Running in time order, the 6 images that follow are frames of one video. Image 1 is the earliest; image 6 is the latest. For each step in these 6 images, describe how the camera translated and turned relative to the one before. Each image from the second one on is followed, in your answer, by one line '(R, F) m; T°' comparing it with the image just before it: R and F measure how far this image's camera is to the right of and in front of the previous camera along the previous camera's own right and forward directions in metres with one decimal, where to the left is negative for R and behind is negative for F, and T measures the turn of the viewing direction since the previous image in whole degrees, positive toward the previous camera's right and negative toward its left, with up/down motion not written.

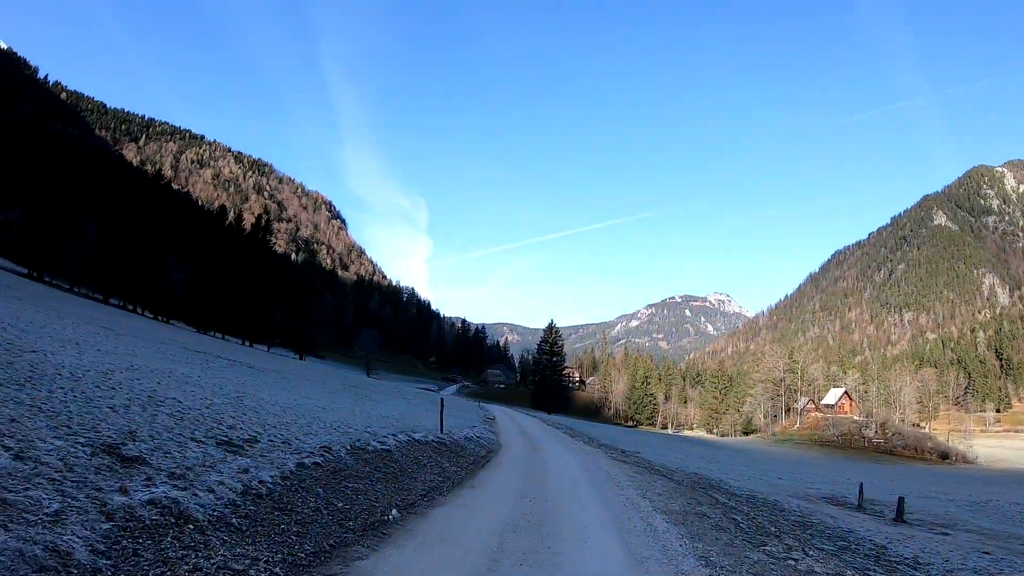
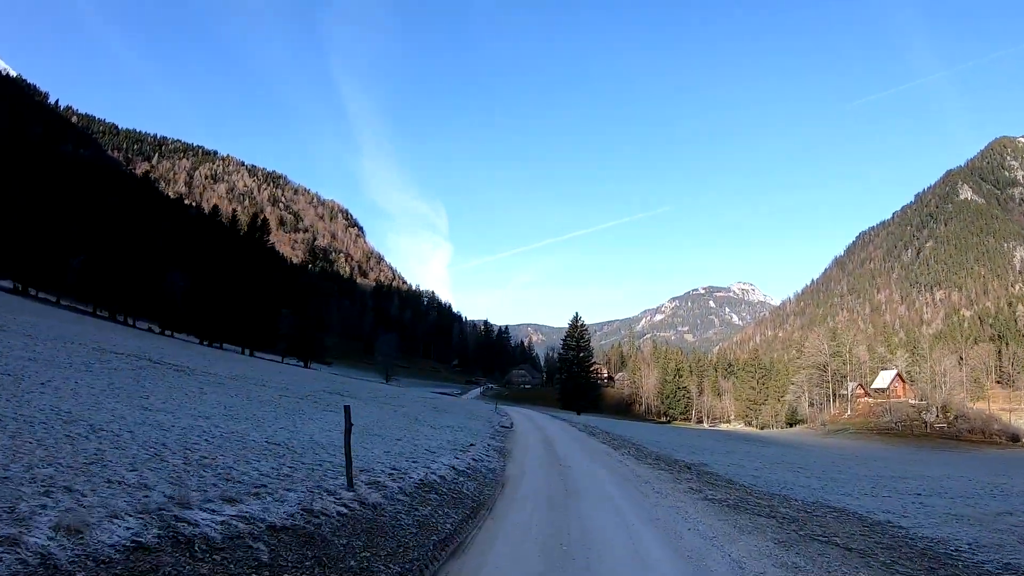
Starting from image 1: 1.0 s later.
(+0.2, +4.2) m; -2°
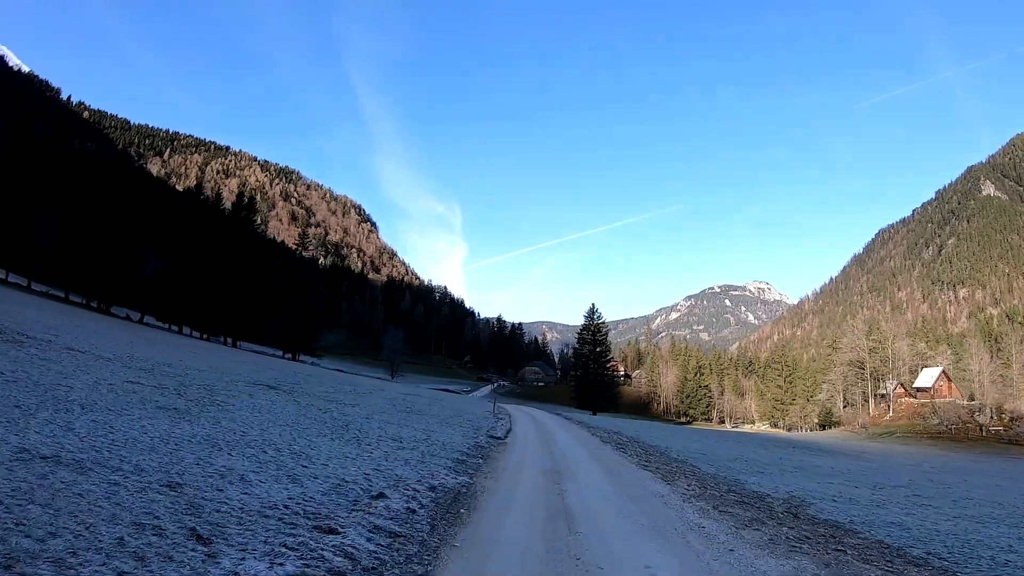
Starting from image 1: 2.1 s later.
(+0.4, +4.3) m; -2°
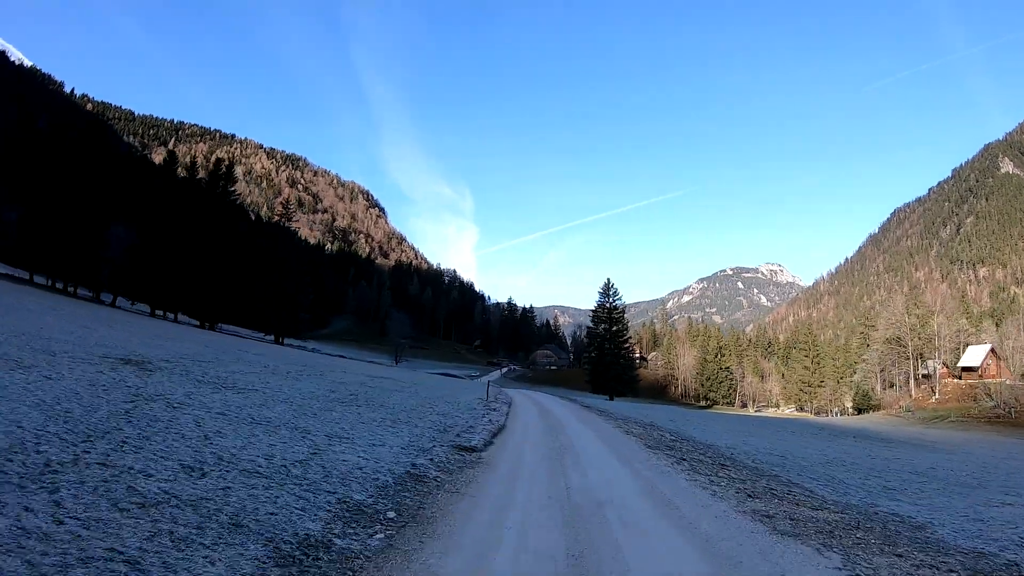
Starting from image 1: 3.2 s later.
(+0.3, +4.3) m; -1°
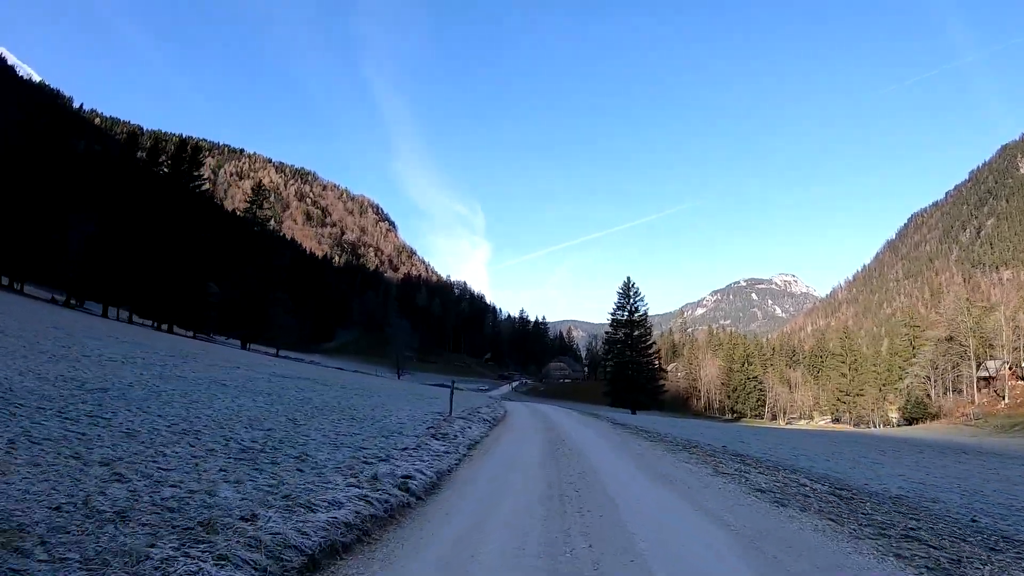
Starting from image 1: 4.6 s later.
(+0.4, +5.2) m; -1°
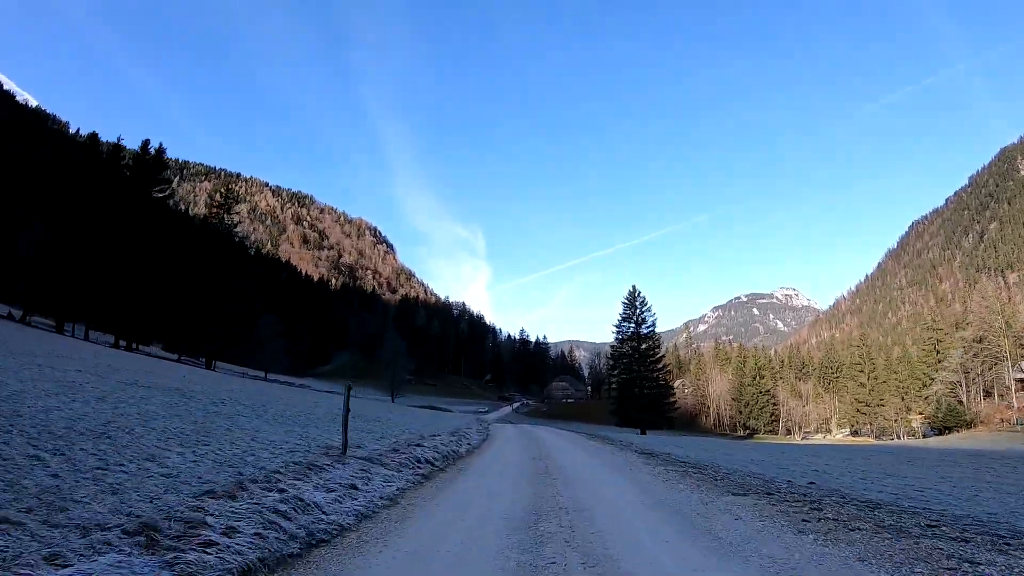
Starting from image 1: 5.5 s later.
(+0.4, +3.1) m; 0°
